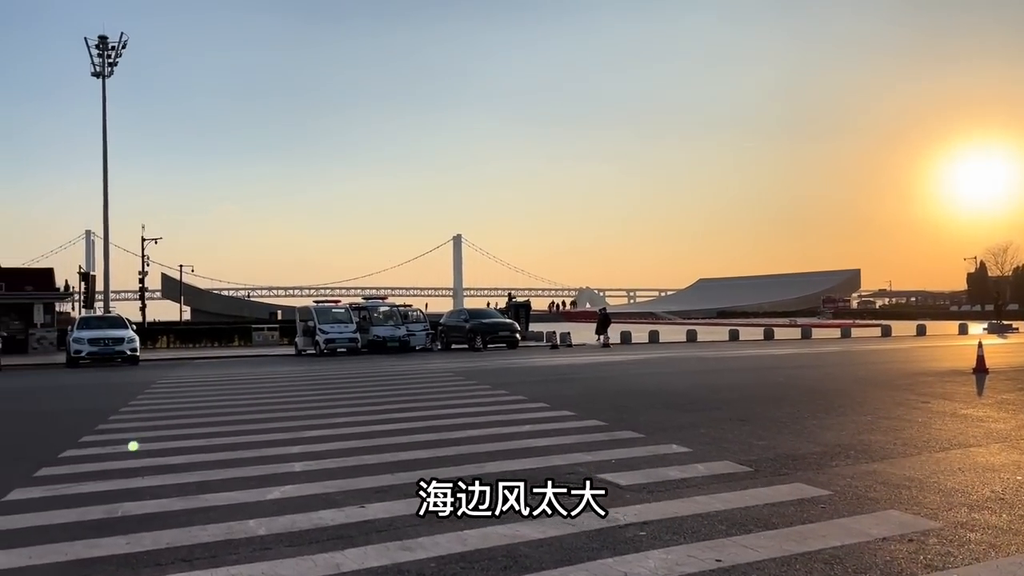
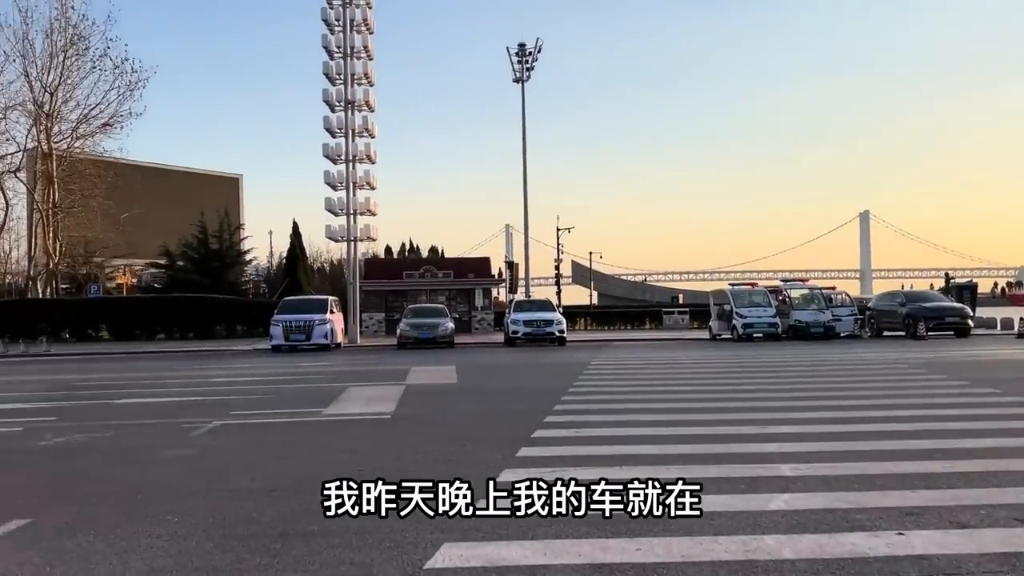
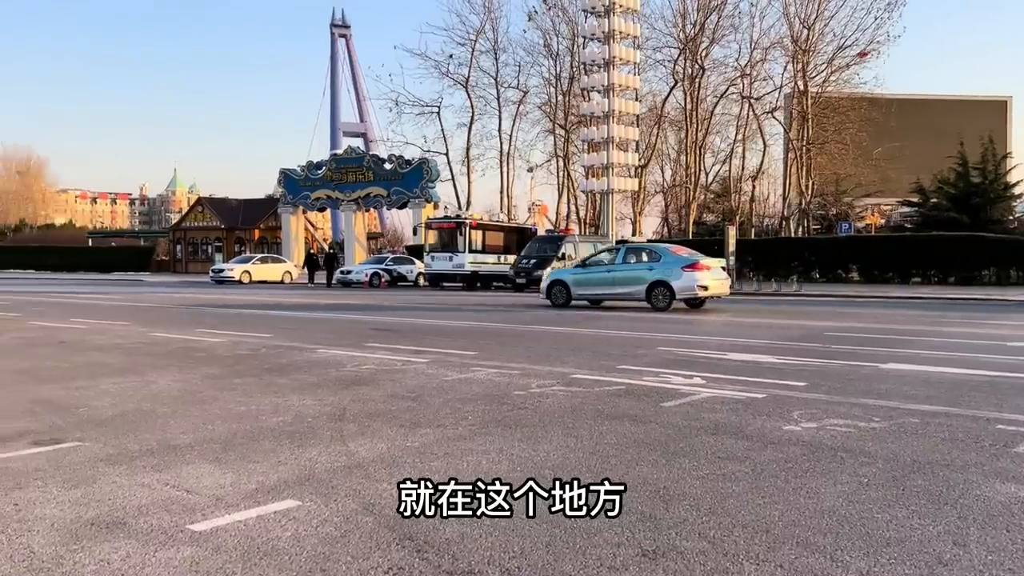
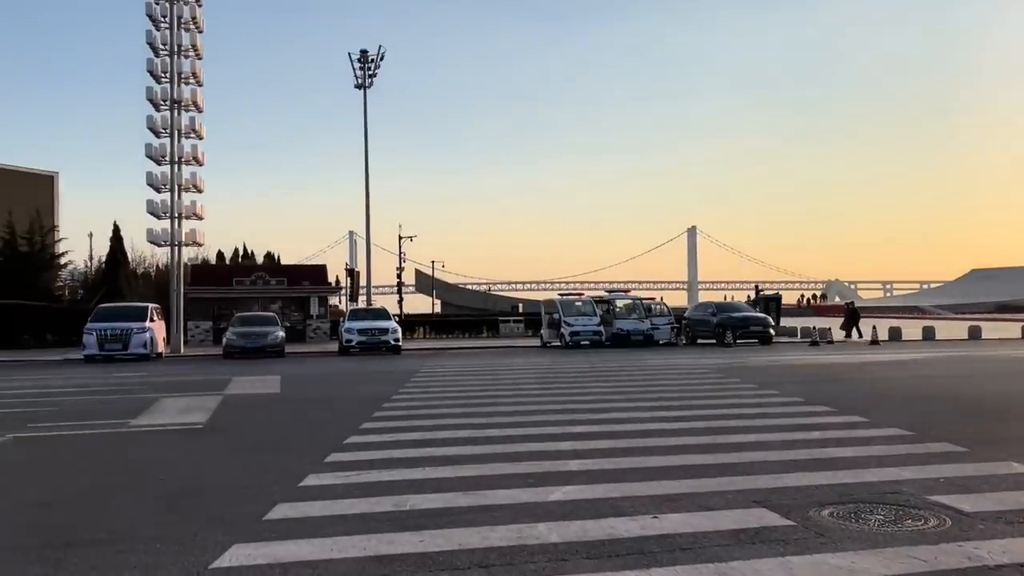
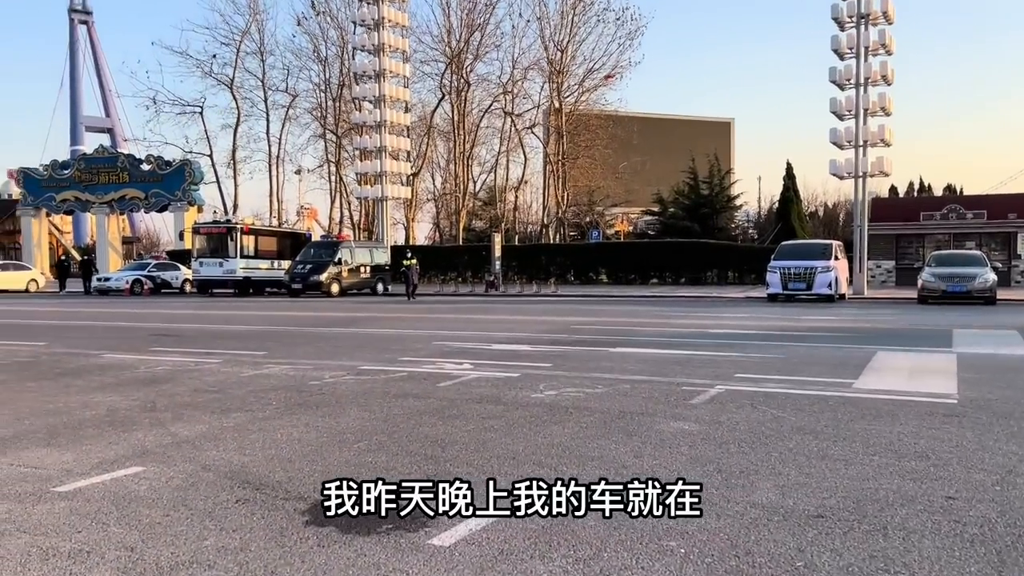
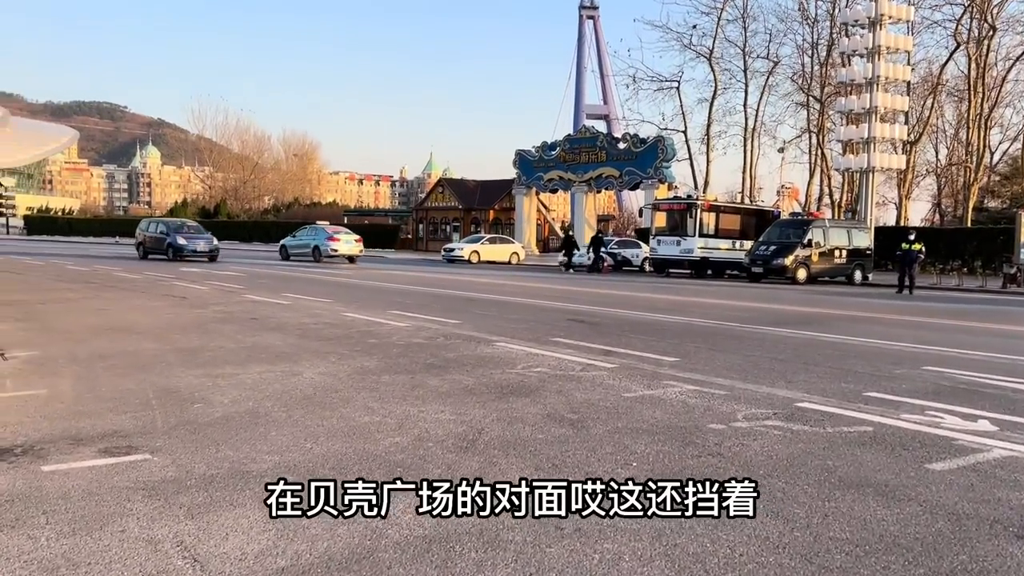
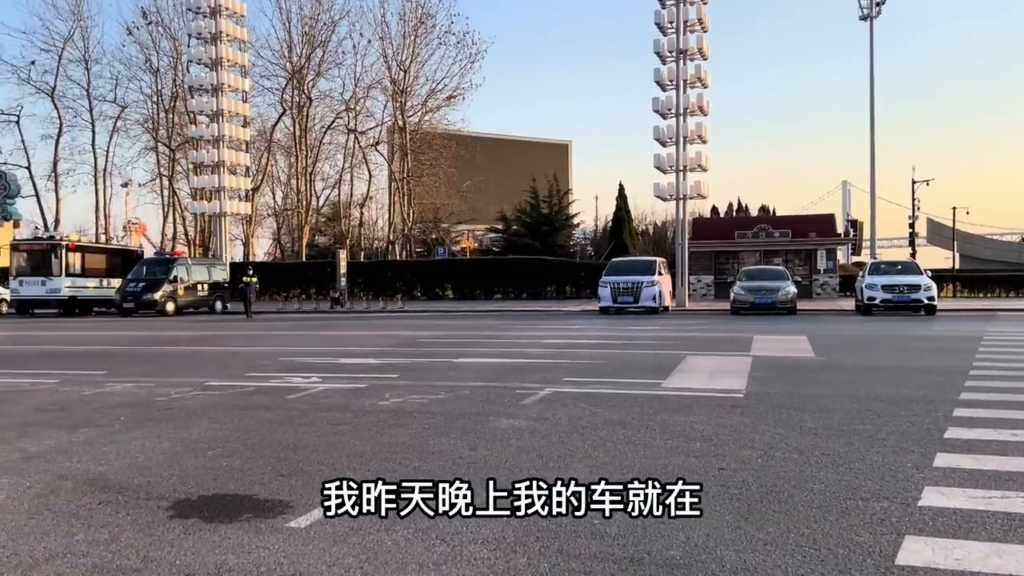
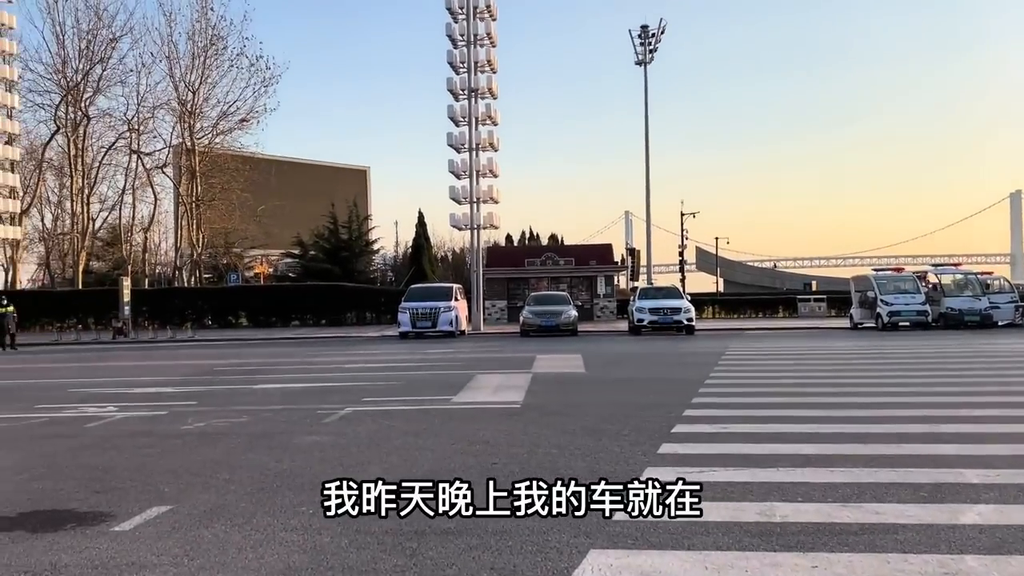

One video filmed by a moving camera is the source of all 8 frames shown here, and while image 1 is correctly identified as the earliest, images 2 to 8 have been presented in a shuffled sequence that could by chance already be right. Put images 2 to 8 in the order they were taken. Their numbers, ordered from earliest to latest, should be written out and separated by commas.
4, 2, 8, 7, 5, 3, 6
